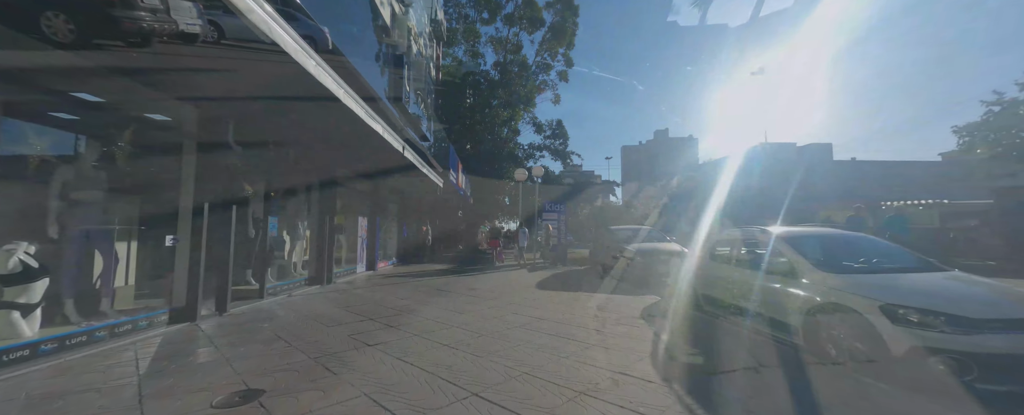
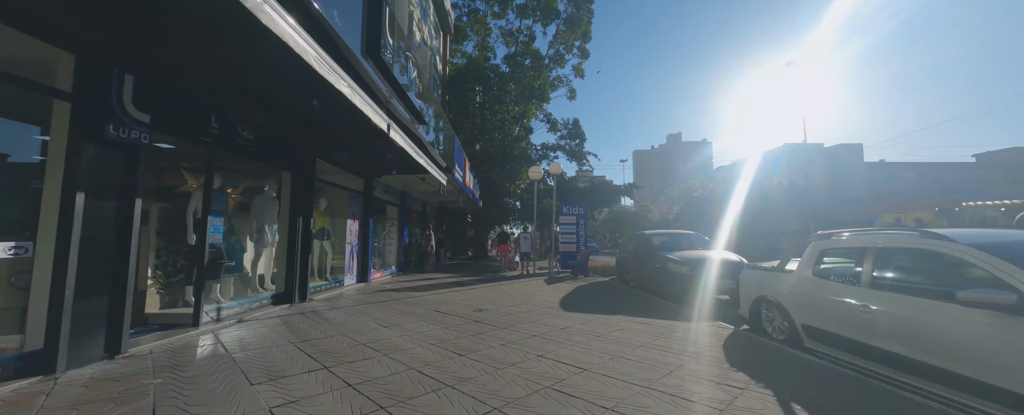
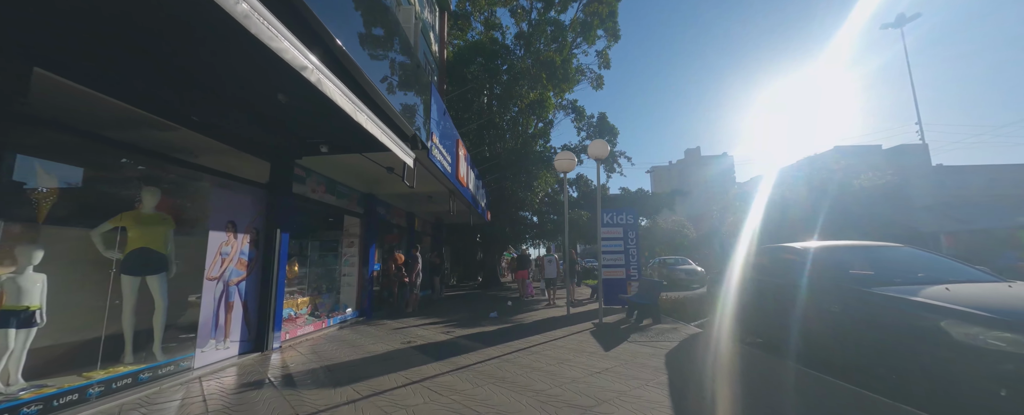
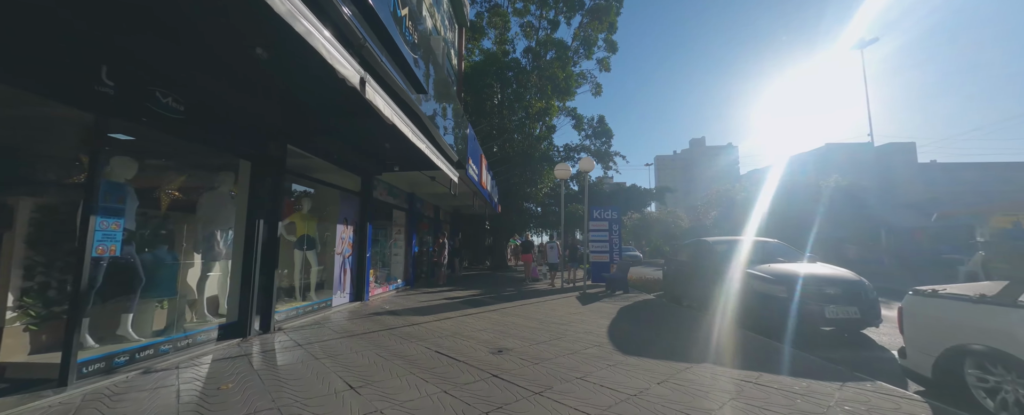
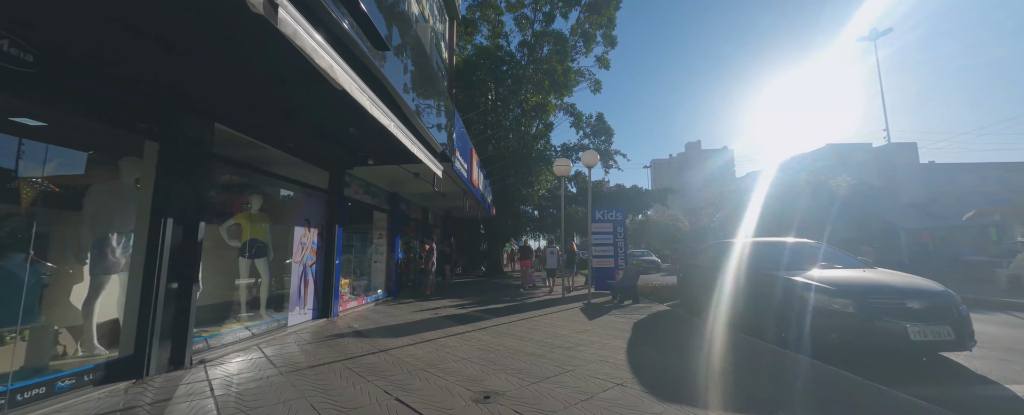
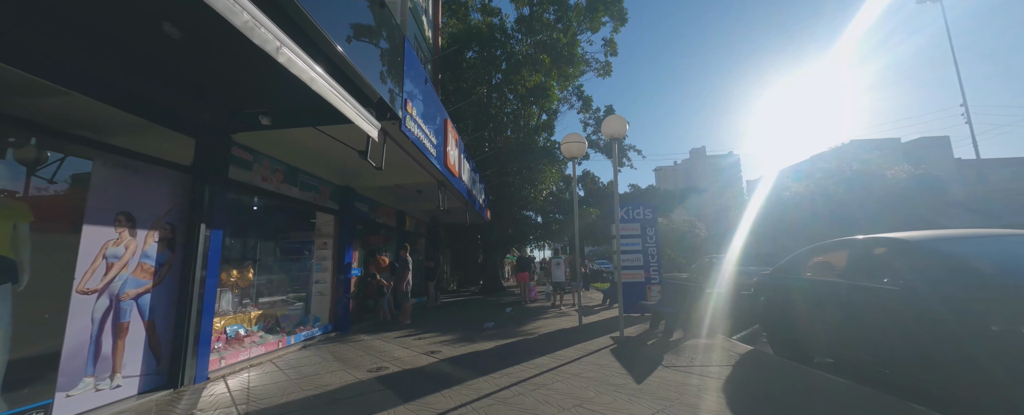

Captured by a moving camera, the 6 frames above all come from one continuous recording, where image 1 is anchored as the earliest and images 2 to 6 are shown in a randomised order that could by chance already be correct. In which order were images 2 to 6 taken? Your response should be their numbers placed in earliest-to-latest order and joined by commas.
2, 4, 5, 3, 6
